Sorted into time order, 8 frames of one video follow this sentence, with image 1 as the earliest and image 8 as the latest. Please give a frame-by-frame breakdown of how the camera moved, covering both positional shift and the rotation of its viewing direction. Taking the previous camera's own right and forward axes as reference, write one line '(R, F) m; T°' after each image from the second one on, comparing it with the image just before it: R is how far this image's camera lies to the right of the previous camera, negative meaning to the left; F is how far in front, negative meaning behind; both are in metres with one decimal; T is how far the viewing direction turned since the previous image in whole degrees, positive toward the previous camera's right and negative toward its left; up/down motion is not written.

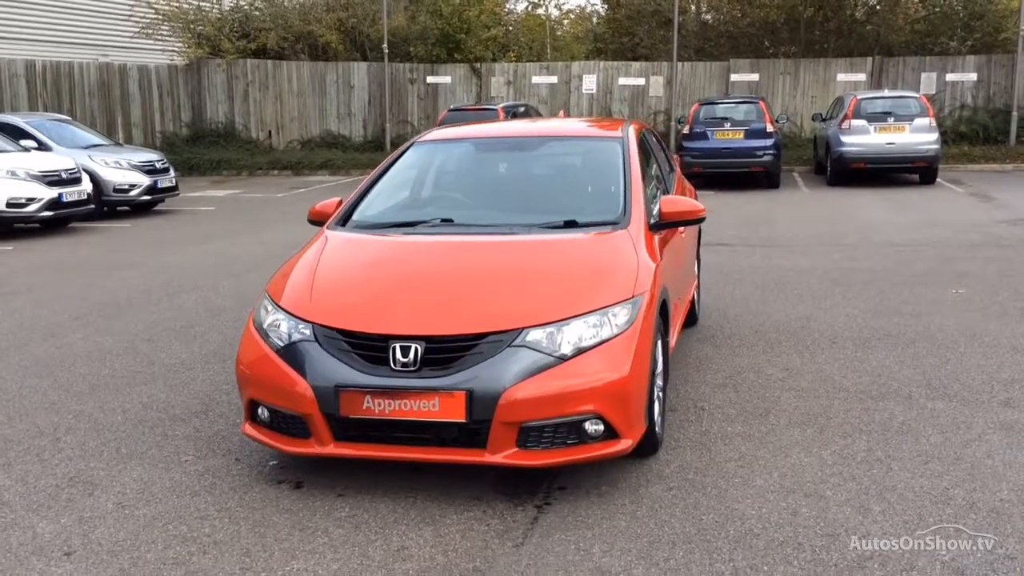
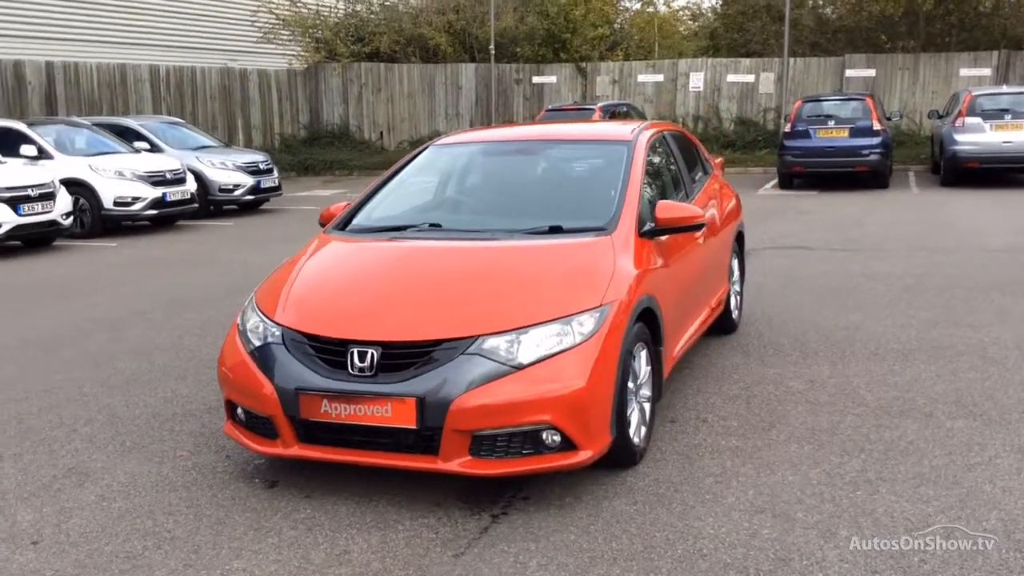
(+0.7, +0.1) m; -7°
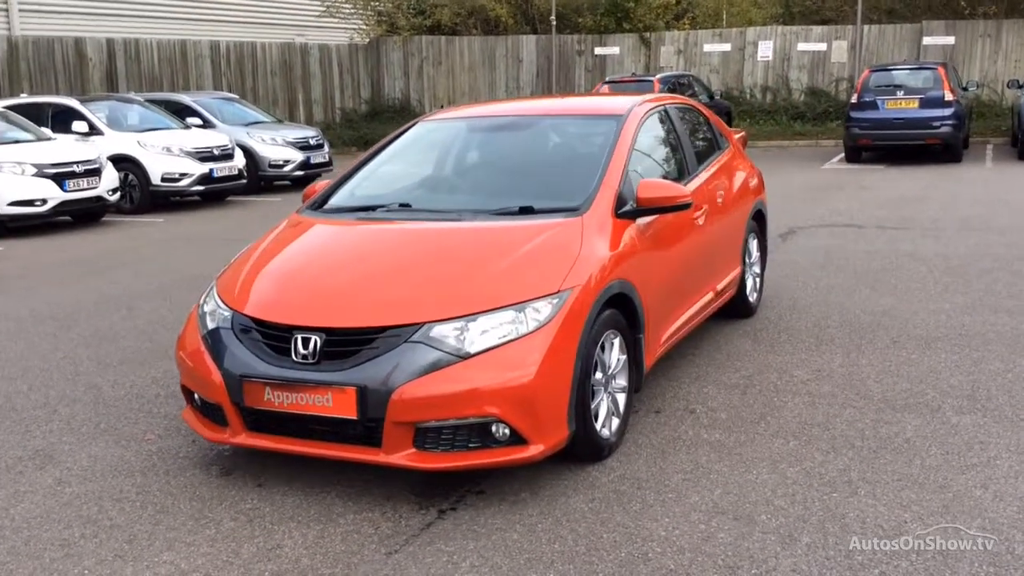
(+0.5, +0.2) m; -5°
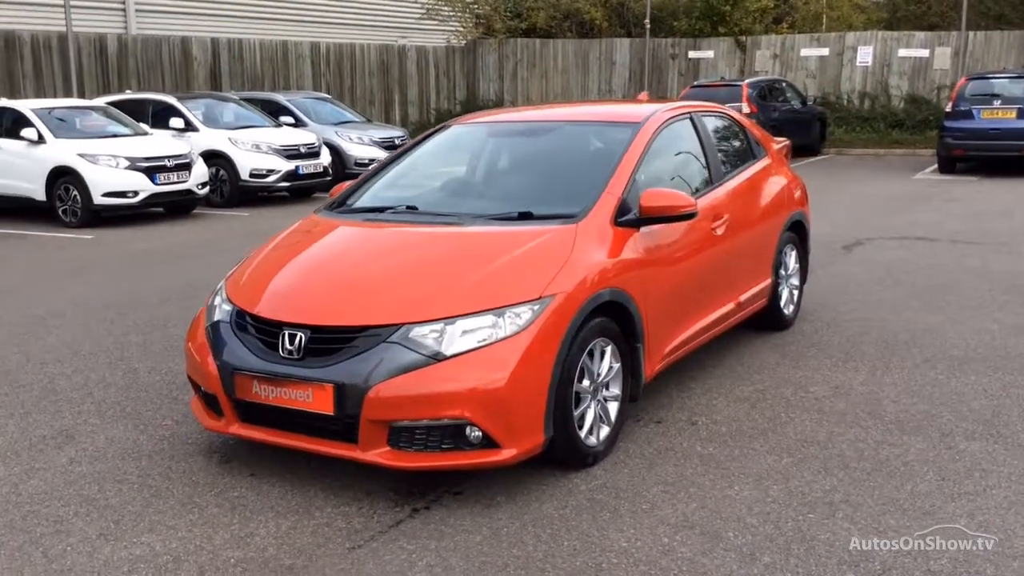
(+0.5, 0.0) m; -6°
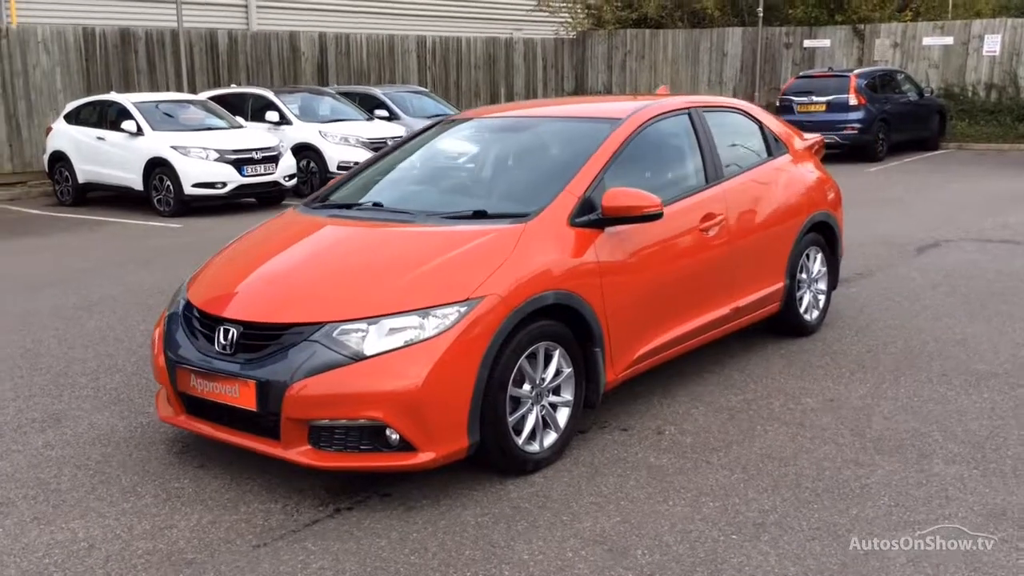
(+0.8, +0.1) m; -8°
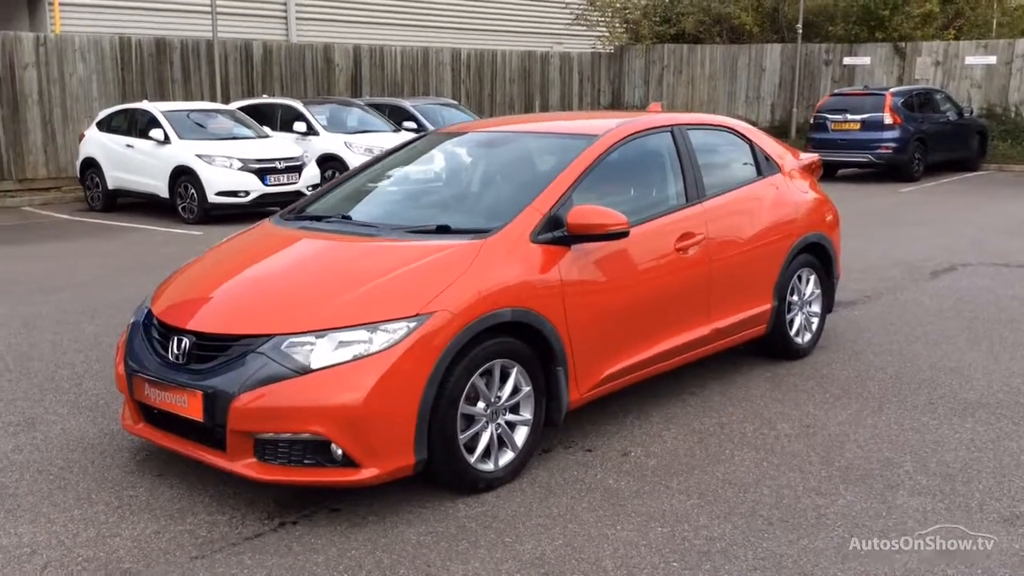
(+0.4, +0.1) m; -3°
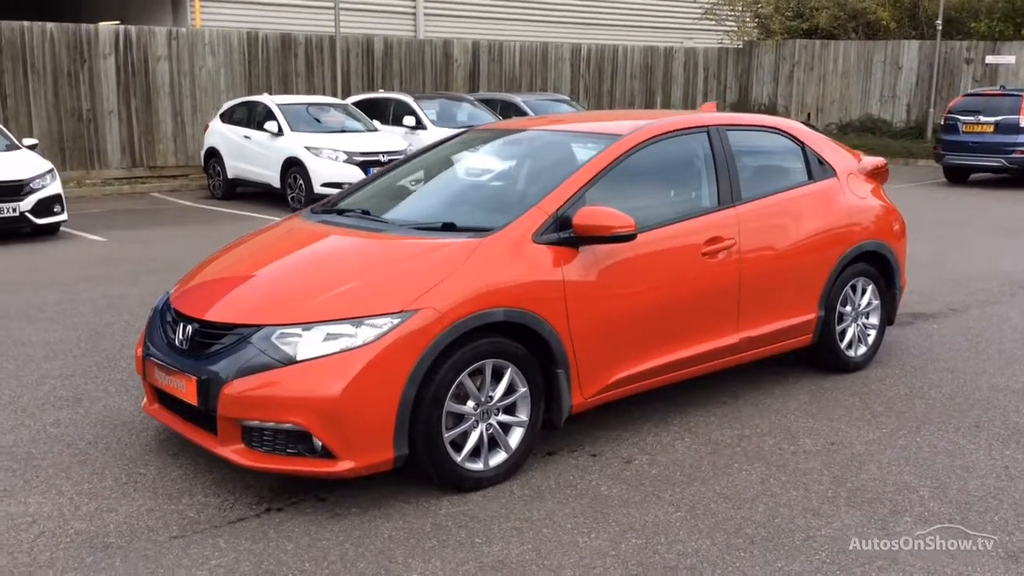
(+0.6, +0.1) m; -8°
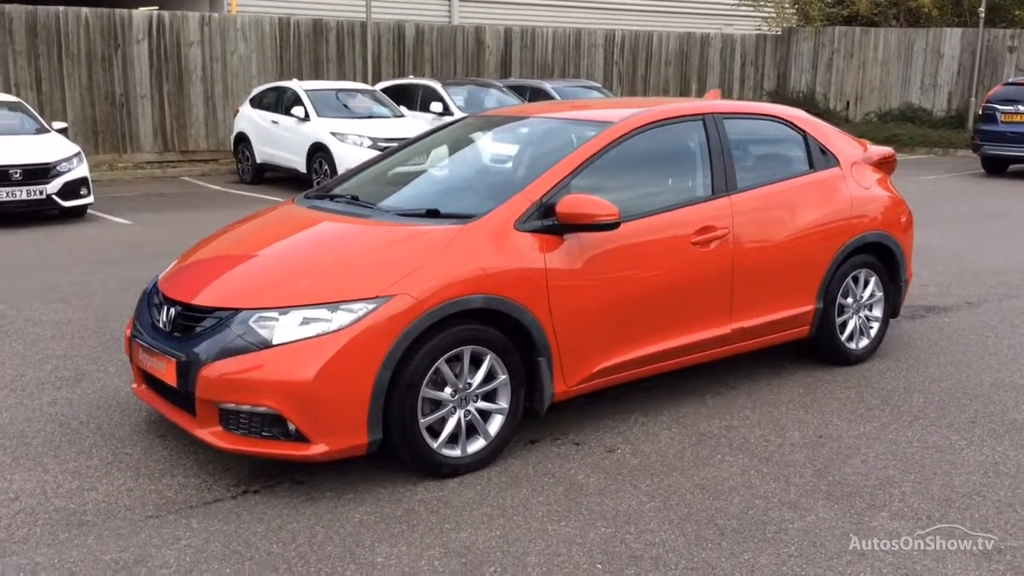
(+0.3, 0.0) m; -2°
